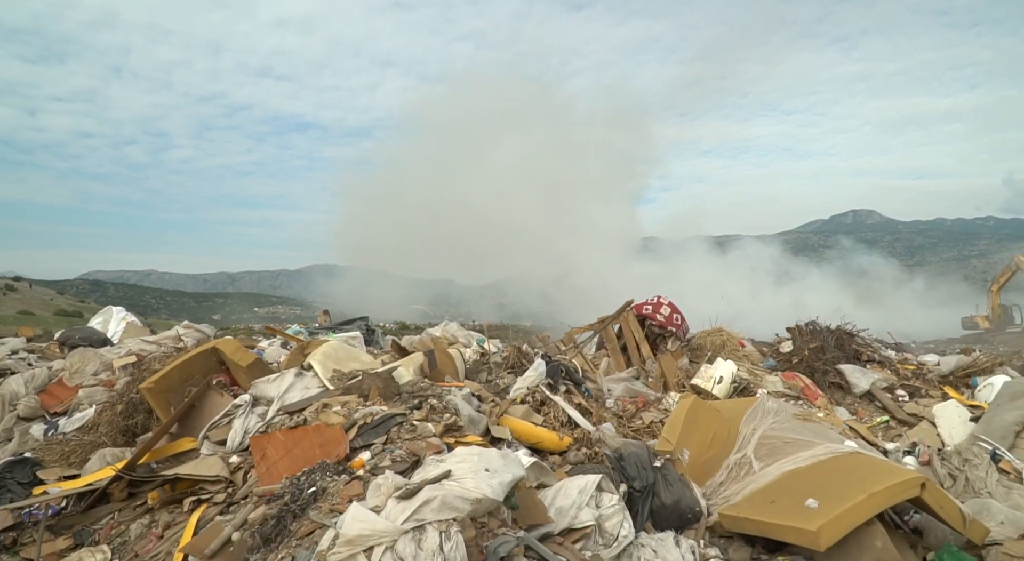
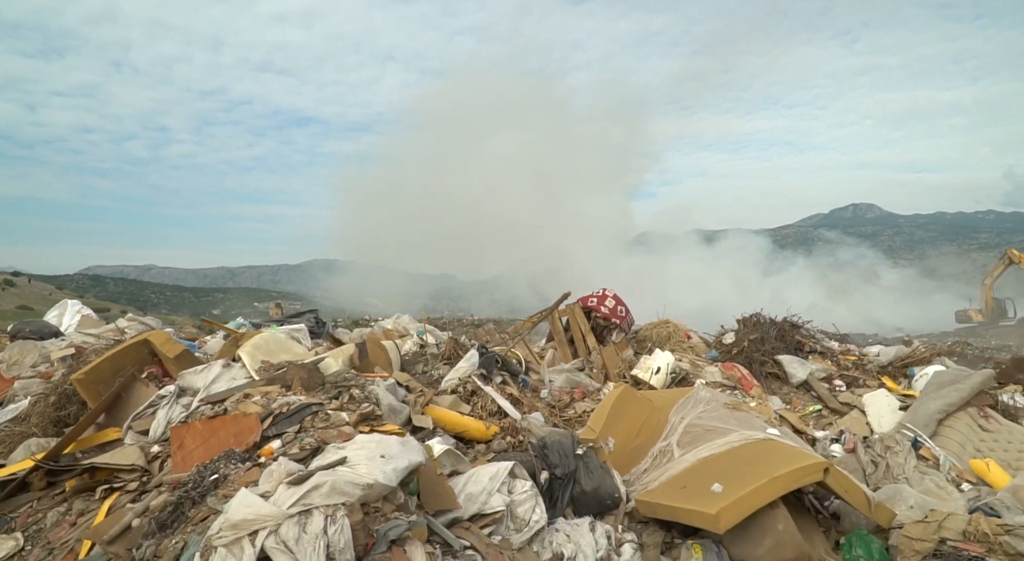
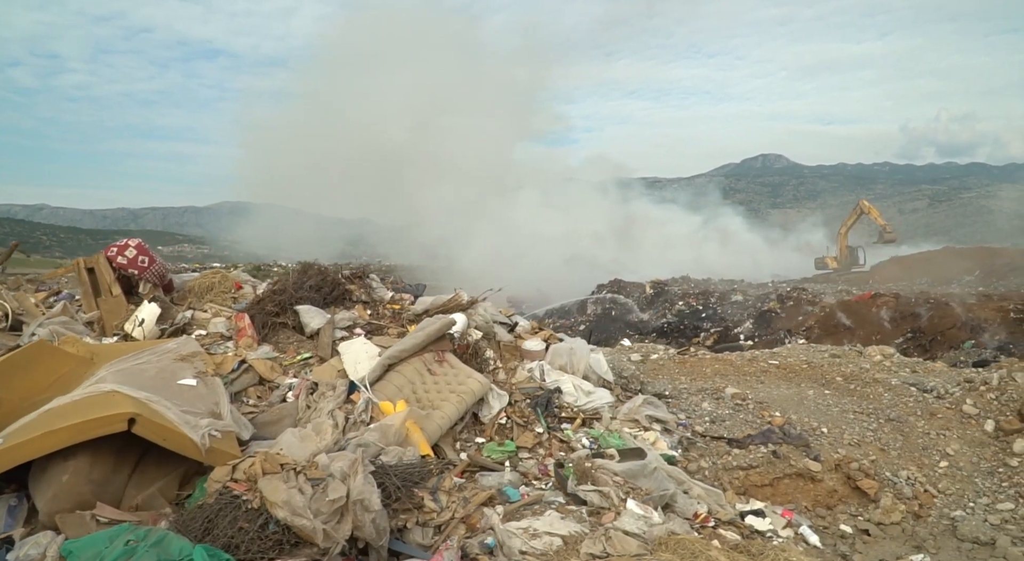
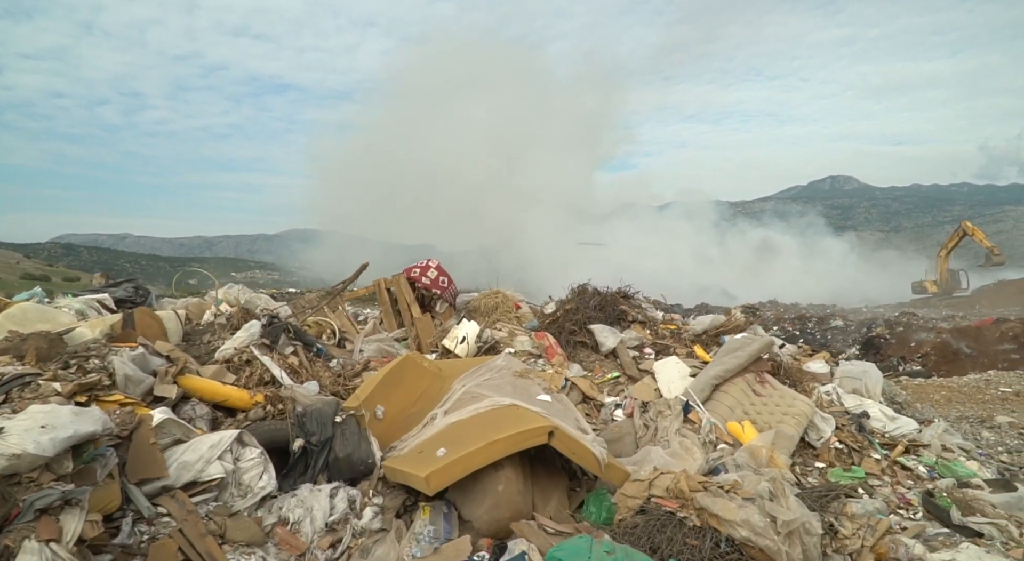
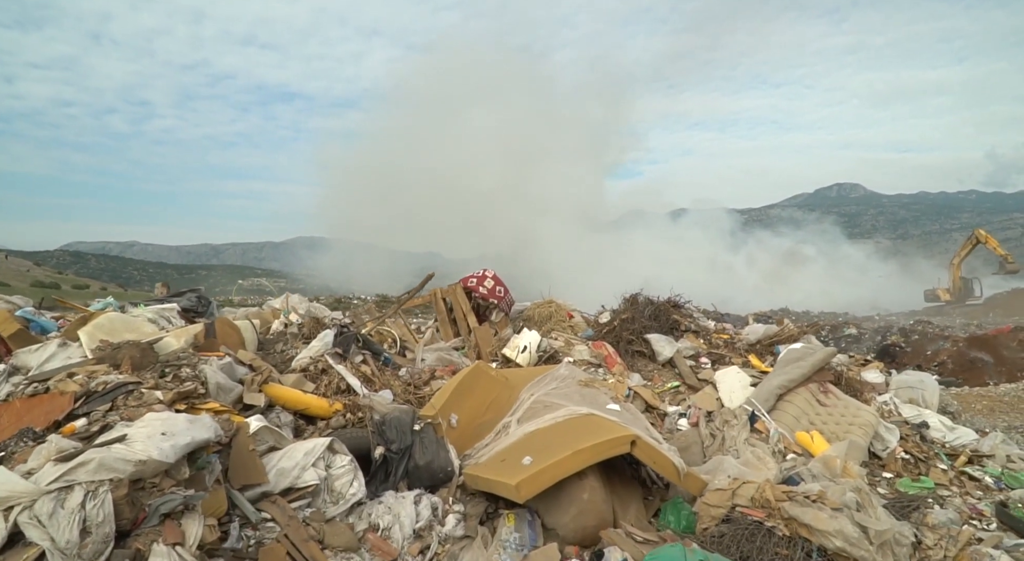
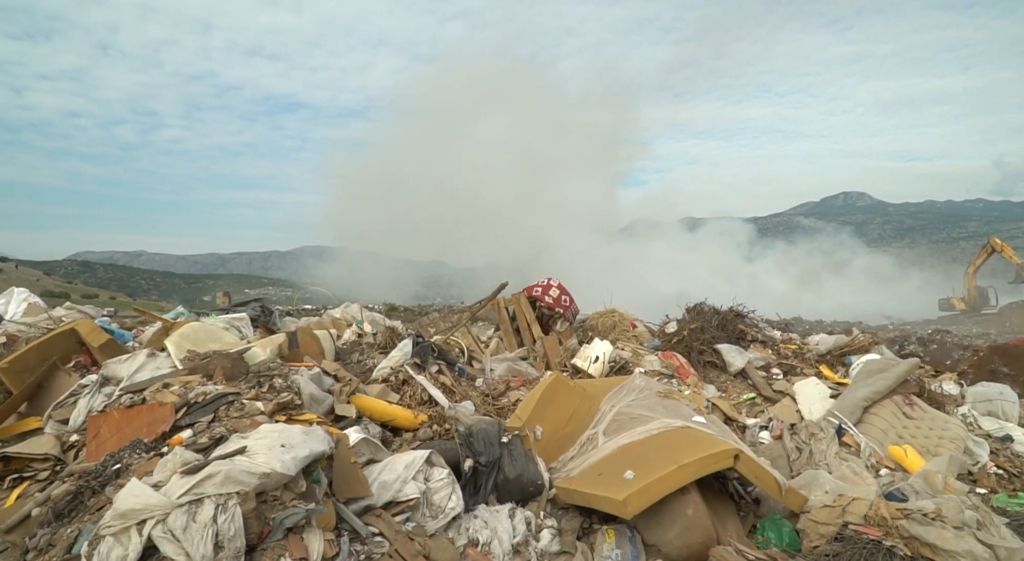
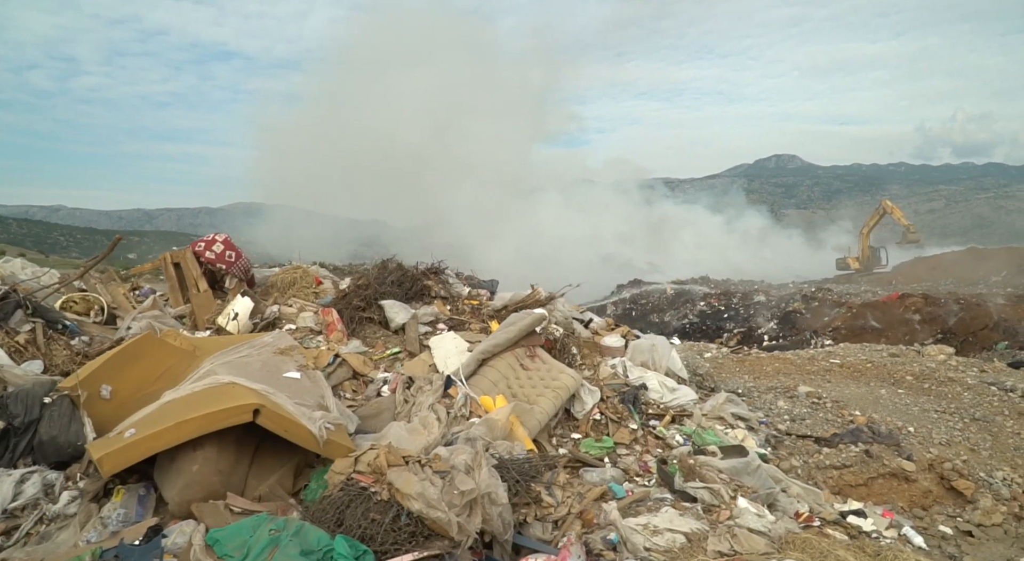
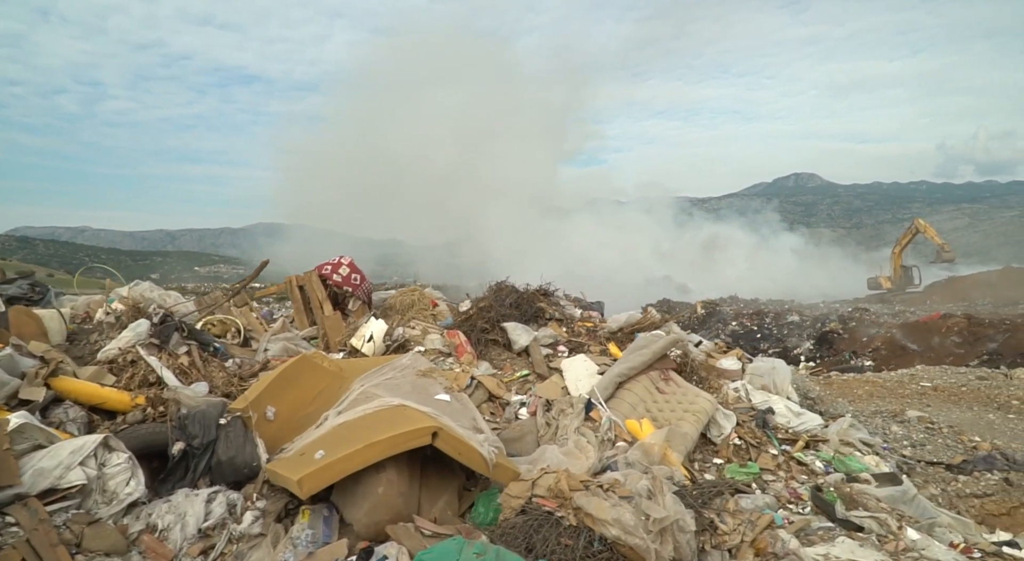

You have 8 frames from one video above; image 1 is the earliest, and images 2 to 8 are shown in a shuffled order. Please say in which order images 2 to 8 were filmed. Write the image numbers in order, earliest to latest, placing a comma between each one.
2, 6, 5, 4, 8, 7, 3
